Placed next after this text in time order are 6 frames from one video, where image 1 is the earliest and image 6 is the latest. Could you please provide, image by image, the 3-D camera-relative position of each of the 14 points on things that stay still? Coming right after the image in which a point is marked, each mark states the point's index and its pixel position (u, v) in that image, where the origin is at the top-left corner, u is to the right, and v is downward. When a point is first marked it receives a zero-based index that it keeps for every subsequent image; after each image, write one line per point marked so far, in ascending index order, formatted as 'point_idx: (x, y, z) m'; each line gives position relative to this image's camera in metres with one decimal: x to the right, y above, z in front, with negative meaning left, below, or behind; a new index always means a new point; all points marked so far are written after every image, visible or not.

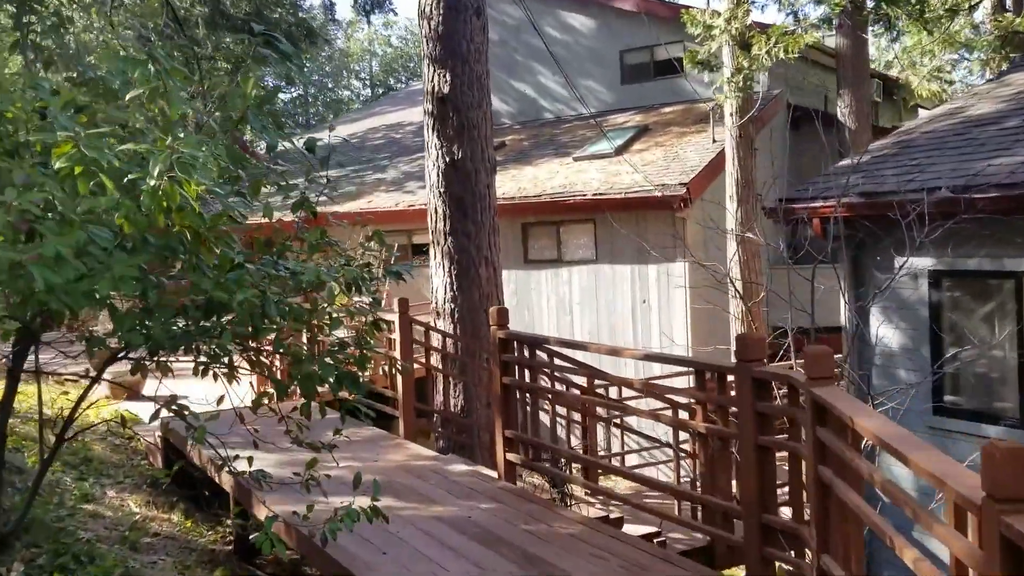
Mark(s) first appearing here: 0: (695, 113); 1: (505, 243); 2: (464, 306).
0: (+2.6, +2.5, +13.2) m
1: (-0.1, +0.6, +12.1) m
2: (-0.4, -0.2, +7.6) m
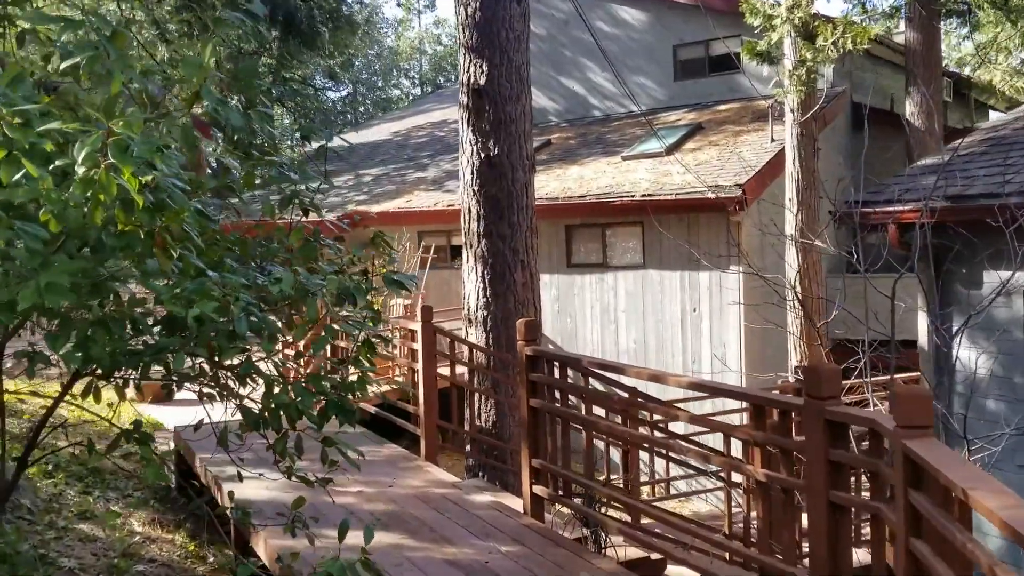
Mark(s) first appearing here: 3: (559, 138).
0: (+3.2, +2.4, +12.4) m
1: (+0.4, +0.5, +11.5) m
2: (-0.1, -0.2, +7.1) m
3: (+0.7, +2.2, +13.7) m
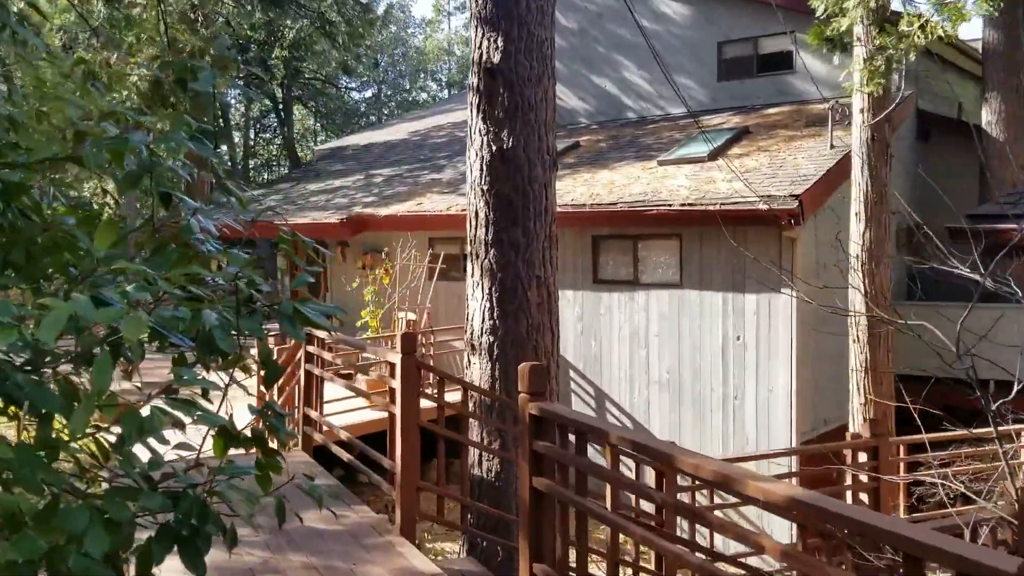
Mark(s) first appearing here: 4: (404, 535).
0: (+3.5, +2.1, +11.1) m
1: (+0.7, +0.3, +10.2) m
2: (0.0, -0.3, +5.8) m
3: (+1.0, +2.0, +12.5) m
4: (-0.5, -1.2, +4.4) m
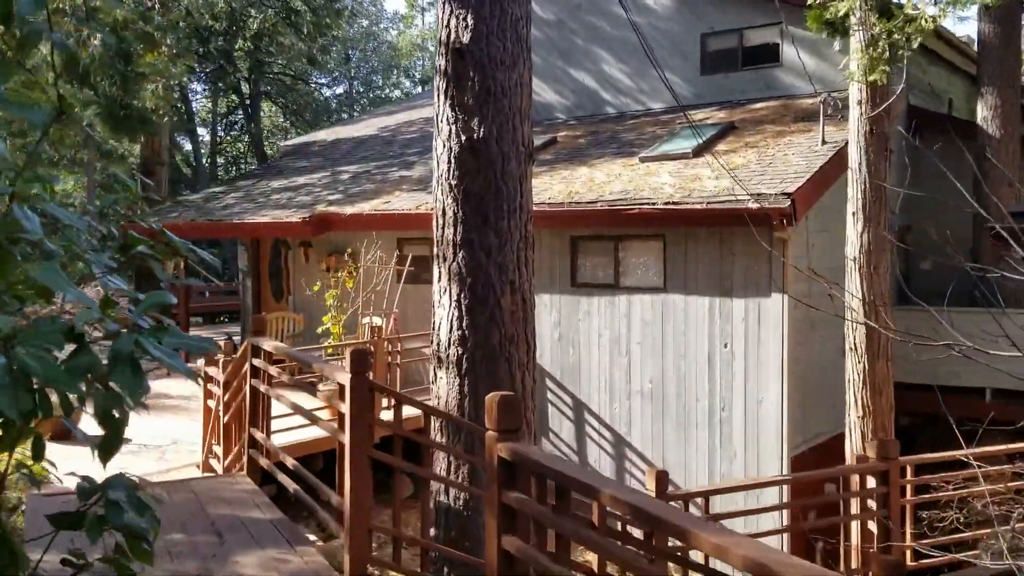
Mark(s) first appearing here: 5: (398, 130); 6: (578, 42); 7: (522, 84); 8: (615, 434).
0: (+3.2, +2.0, +10.6) m
1: (+0.4, +0.3, +9.6) m
2: (-0.2, -0.4, +5.2) m
3: (+0.7, +1.9, +11.9) m
4: (-0.6, -1.2, +3.7) m
5: (-1.8, +2.6, +15.0) m
6: (+0.9, +3.5, +13.1) m
7: (+0.1, +1.2, +5.4) m
8: (+1.0, -1.4, +9.2) m
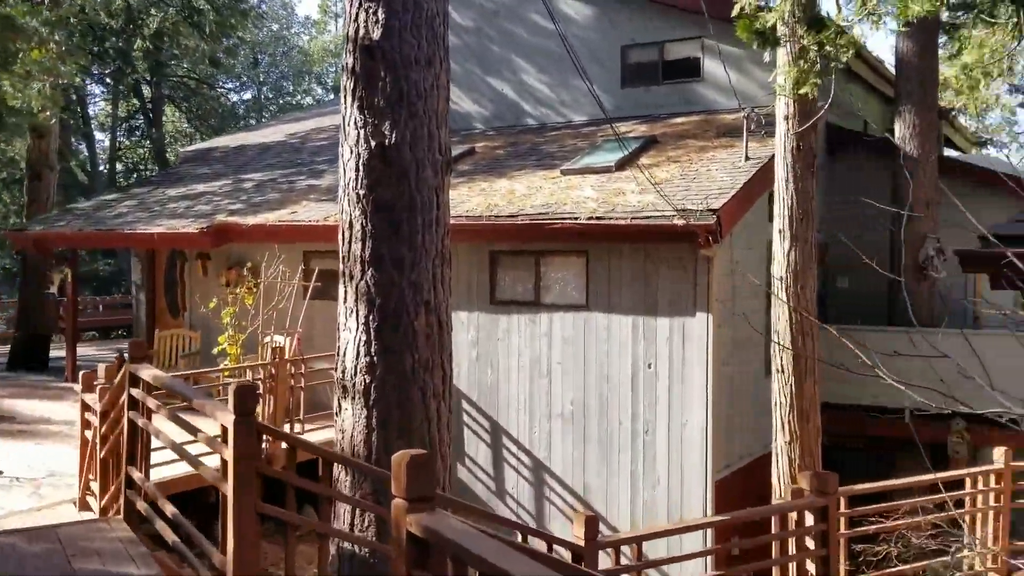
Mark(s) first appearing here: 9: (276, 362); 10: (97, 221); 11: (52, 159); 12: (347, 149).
0: (+2.3, +1.8, +10.4) m
1: (-0.5, +0.1, +9.2) m
2: (-0.6, -0.5, +4.7) m
3: (-0.3, +1.7, +11.5) m
4: (-0.9, -1.3, +3.2) m
5: (-3.1, +2.3, +14.3) m
6: (-0.2, +3.3, +12.7) m
7: (-0.4, +1.1, +4.9) m
8: (+0.2, -1.6, +8.7) m
9: (-2.0, -0.6, +7.9) m
10: (-4.9, +0.8, +11.0) m
11: (-7.1, +2.0, +14.3) m
12: (-0.9, +0.7, +4.9) m
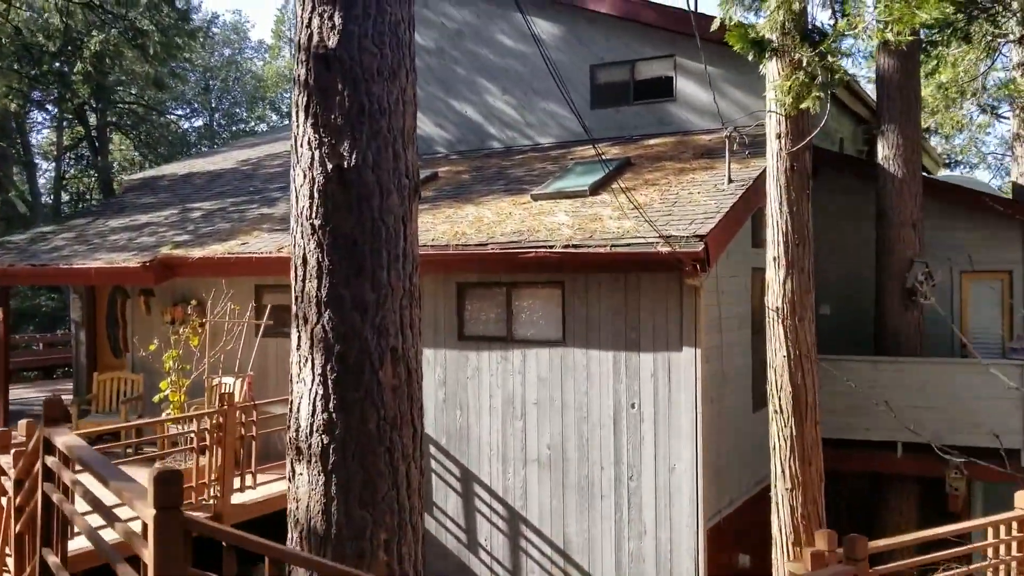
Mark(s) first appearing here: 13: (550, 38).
0: (+1.9, +1.5, +9.9) m
1: (-0.7, -0.2, +8.5) m
2: (-0.7, -0.7, +4.0) m
3: (-0.7, +1.3, +10.8) m
4: (-0.9, -1.4, +2.5) m
5: (-3.7, +1.8, +13.6) m
6: (-0.7, +2.8, +12.2) m
7: (-0.5, +0.9, +4.3) m
8: (0.0, -1.9, +8.1) m
9: (-2.2, -0.9, +7.1) m
10: (-5.3, +0.4, +10.2) m
11: (-7.6, +1.4, +13.4) m
12: (-1.0, +0.5, +4.2) m
13: (+0.5, +3.1, +11.5) m
